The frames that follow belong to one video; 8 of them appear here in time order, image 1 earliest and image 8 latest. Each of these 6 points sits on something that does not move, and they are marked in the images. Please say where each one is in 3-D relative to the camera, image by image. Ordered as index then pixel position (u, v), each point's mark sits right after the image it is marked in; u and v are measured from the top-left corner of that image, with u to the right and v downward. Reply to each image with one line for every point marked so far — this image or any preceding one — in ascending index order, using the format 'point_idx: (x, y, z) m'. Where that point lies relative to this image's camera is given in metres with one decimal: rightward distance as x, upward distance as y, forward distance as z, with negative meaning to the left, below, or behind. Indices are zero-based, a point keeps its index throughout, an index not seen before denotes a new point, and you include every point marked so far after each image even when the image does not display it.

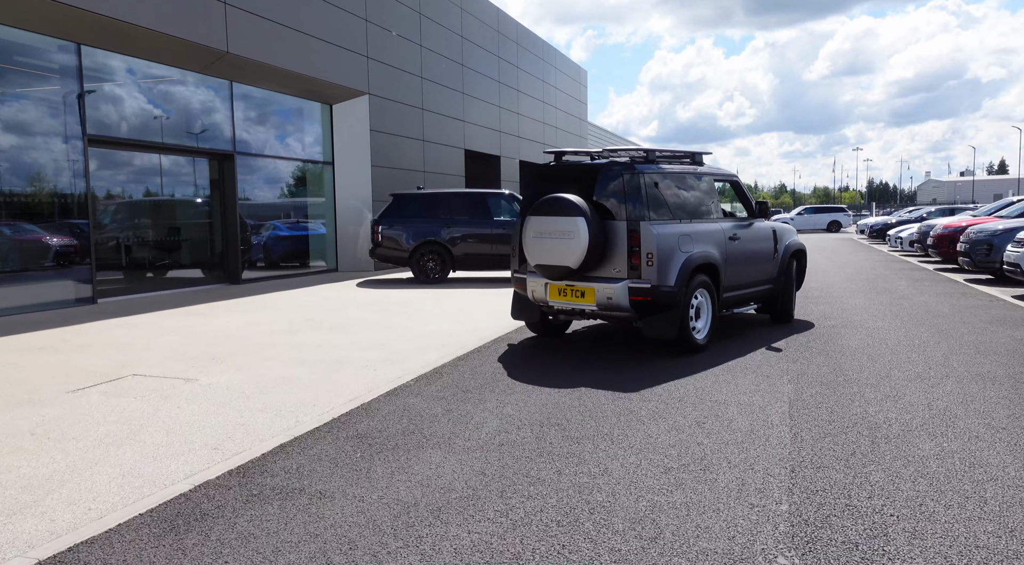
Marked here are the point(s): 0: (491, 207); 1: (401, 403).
0: (-0.4, +1.6, +14.4) m
1: (-0.9, -0.9, +5.5) m
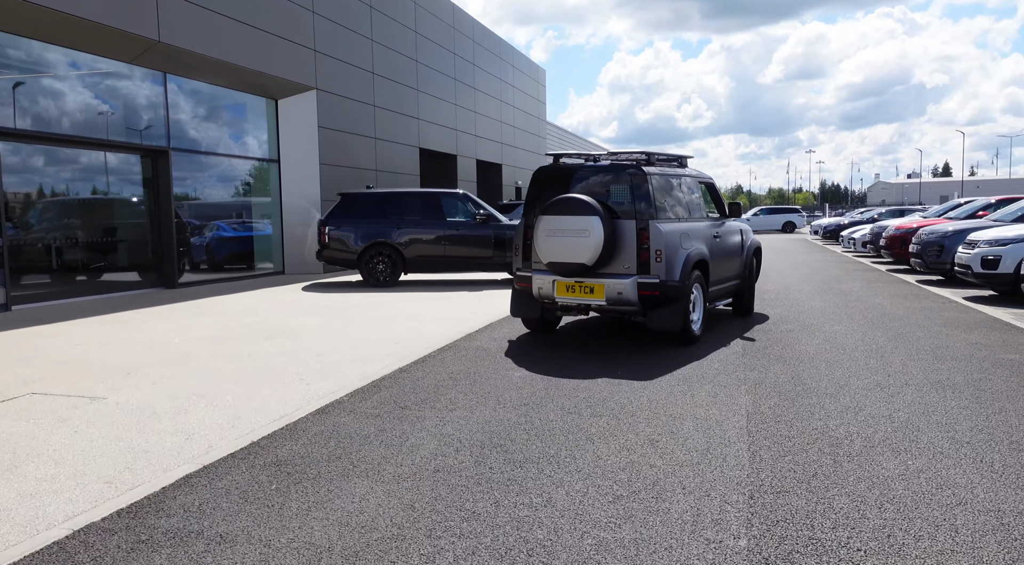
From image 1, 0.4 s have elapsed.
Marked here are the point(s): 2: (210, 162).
0: (-1.3, +1.5, +13.9) m
1: (-1.3, -1.0, +5.0) m
2: (-6.5, +2.6, +15.2) m
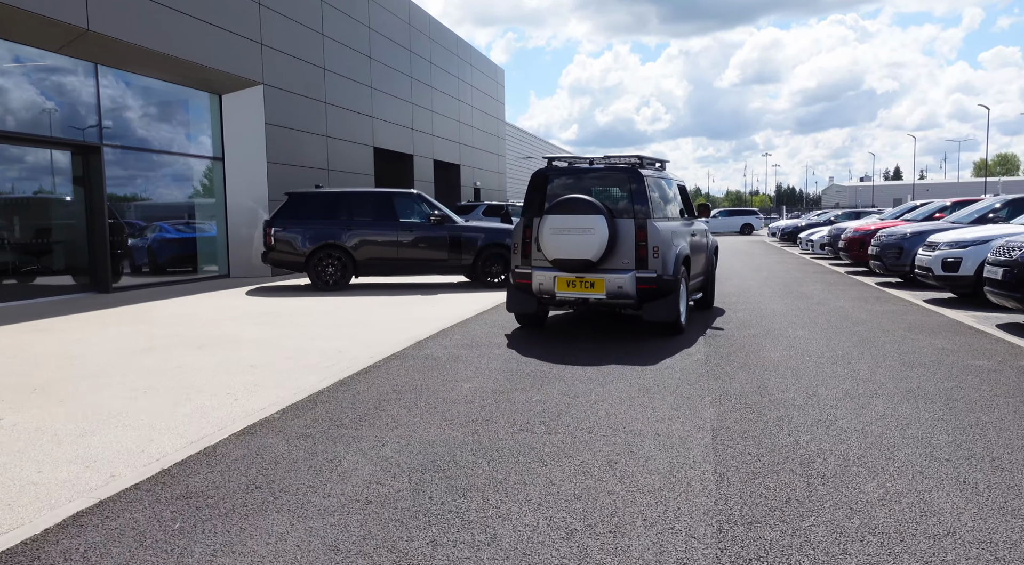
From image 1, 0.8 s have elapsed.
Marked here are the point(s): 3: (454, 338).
0: (-2.2, +1.4, +13.4) m
1: (-1.7, -1.0, +4.5) m
2: (-7.4, +2.5, +14.4) m
3: (-0.7, -0.6, +8.0) m
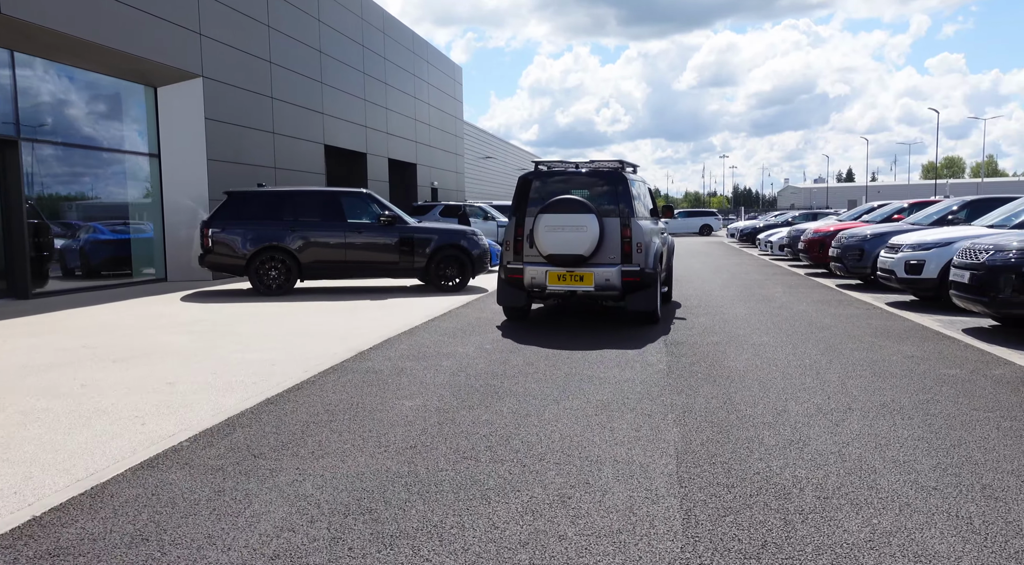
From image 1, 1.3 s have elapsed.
0: (-3.0, +1.4, +12.8) m
1: (-2.0, -1.1, +3.9) m
2: (-8.2, +2.4, +13.4) m
3: (-1.2, -0.7, +7.4) m
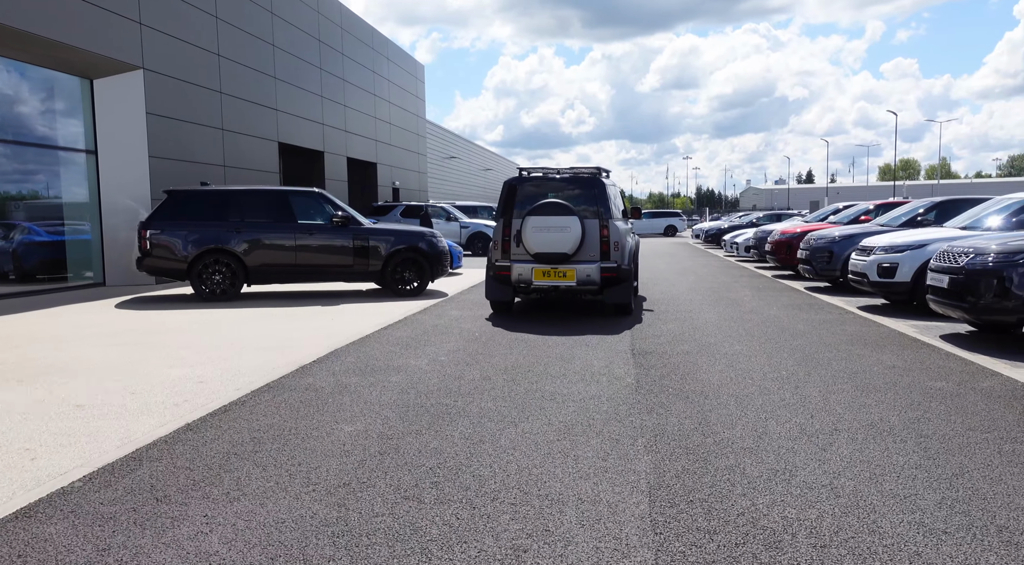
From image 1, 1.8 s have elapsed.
0: (-3.7, +1.3, +12.0) m
1: (-2.2, -1.2, +3.2) m
2: (-9.0, +2.3, +12.5) m
3: (-1.6, -0.7, +6.8) m
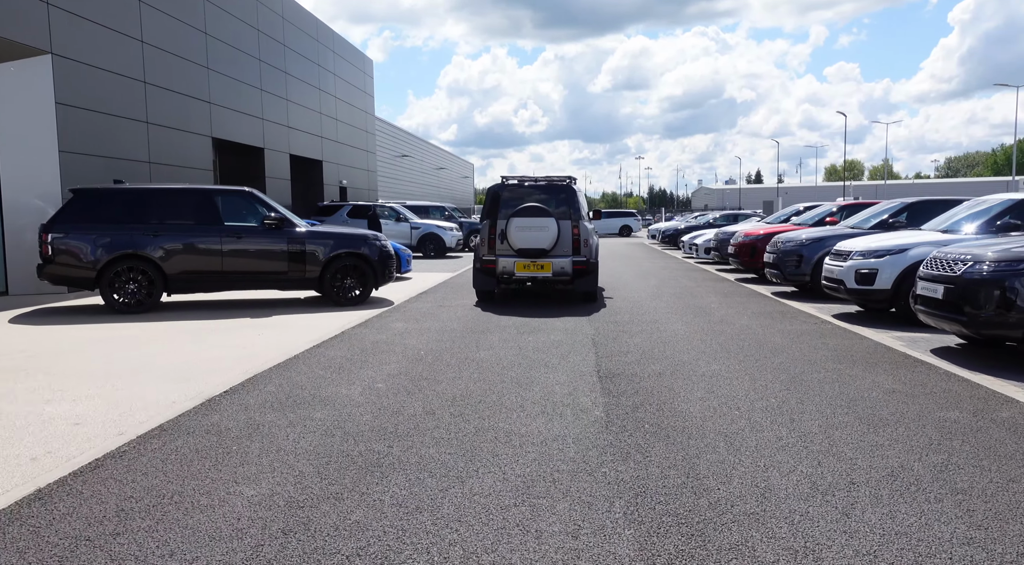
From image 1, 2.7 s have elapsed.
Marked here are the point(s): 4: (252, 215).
0: (-4.5, +1.1, +10.9) m
1: (-2.4, -1.3, +2.2) m
2: (-9.8, +2.2, +10.9) m
3: (-2.0, -0.9, +5.8) m
4: (-4.1, +1.0, +11.0) m
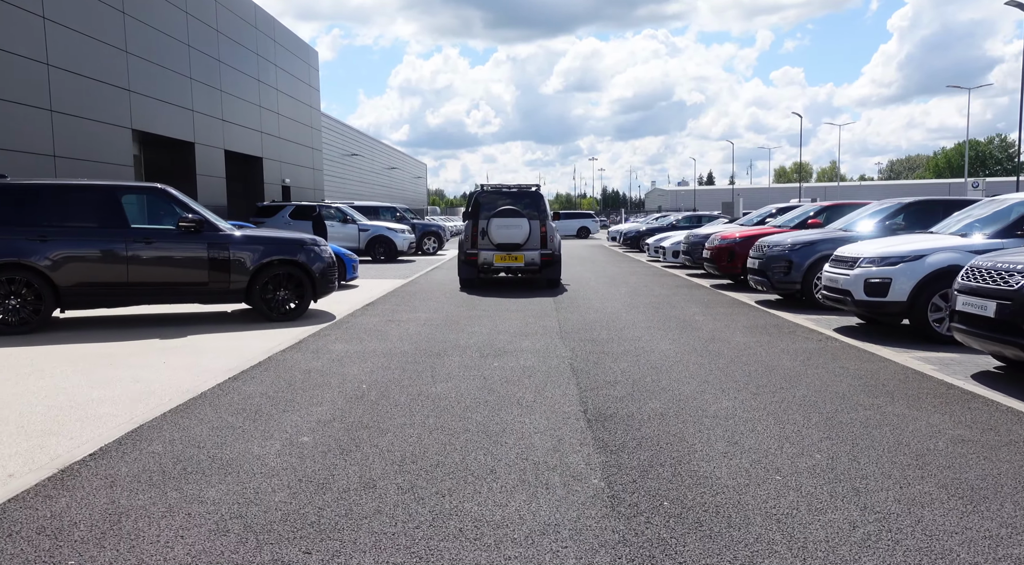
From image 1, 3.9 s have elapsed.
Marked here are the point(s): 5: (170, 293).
0: (-5.0, +1.0, +9.2) m
1: (-2.4, -1.4, +0.7) m
2: (-10.3, +2.0, +9.0) m
3: (-2.2, -1.0, +4.3) m
4: (-4.7, +0.9, +9.4) m
5: (-4.5, -0.1, +9.3) m
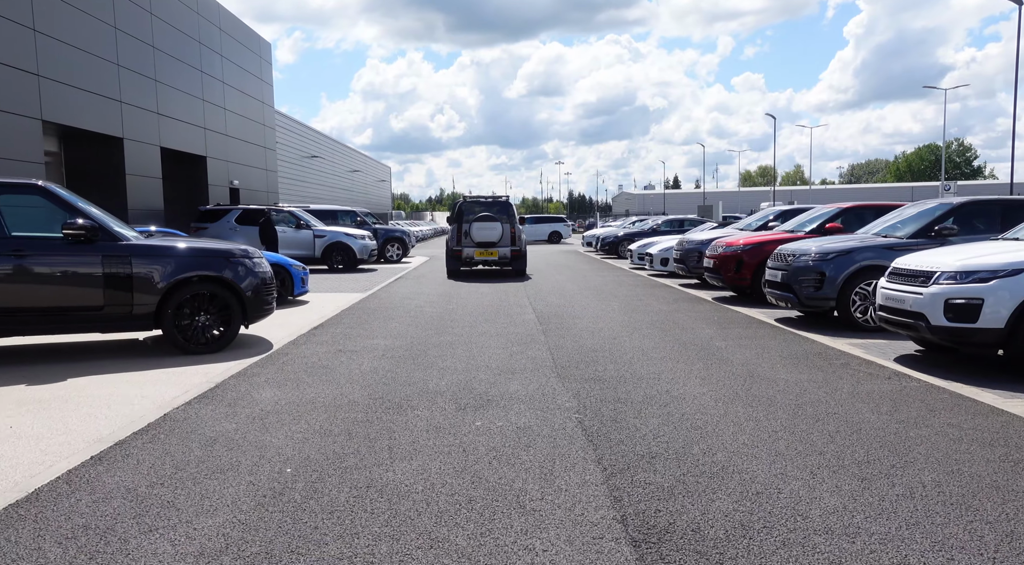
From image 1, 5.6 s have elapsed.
0: (-5.2, +0.7, +7.2) m
1: (-2.2, -1.6, -1.2) m
2: (-10.5, +1.7, +6.7) m
3: (-2.2, -1.2, +2.4) m
4: (-4.9, +0.6, +7.4) m
5: (-4.7, -0.4, +7.3) m
